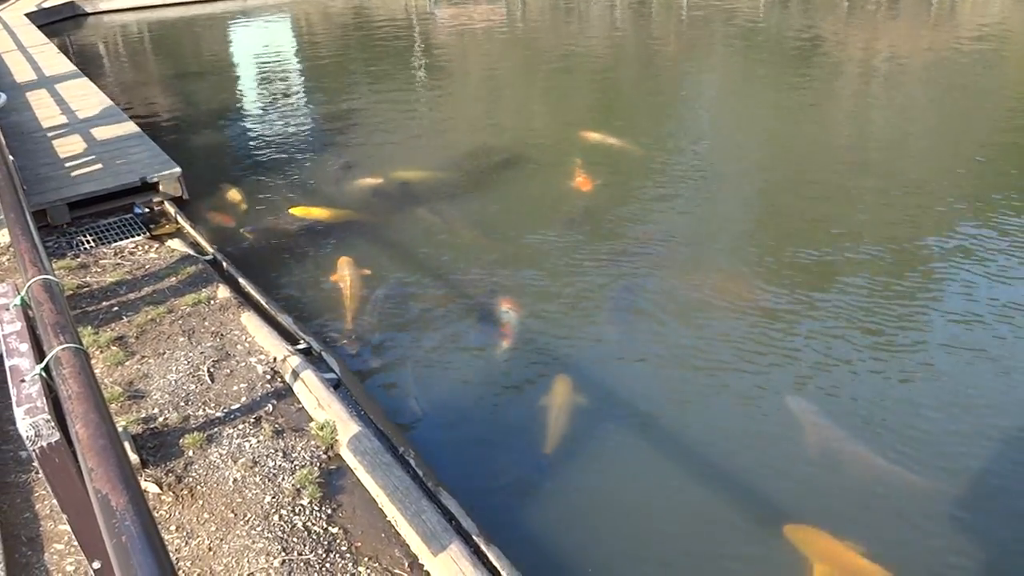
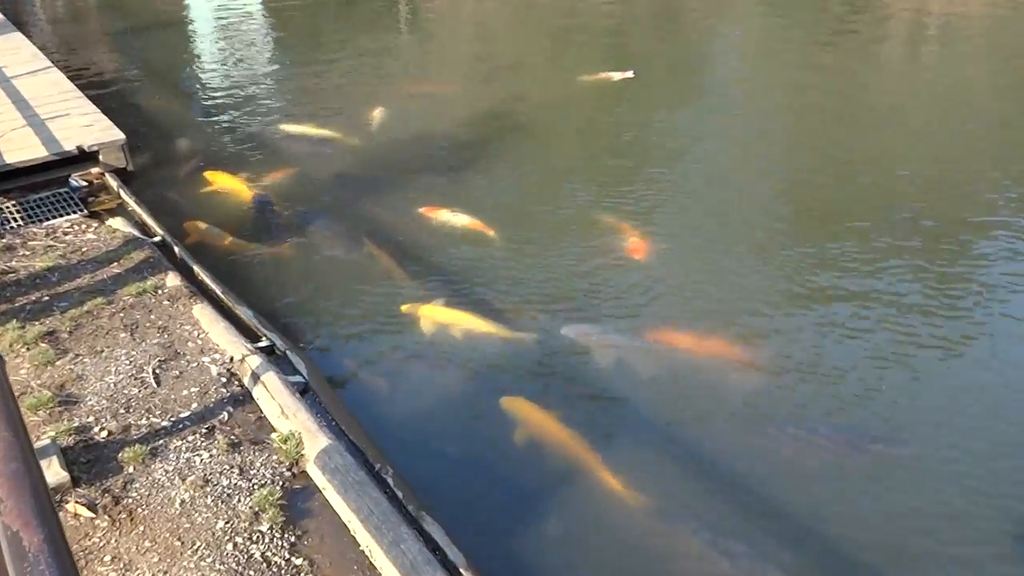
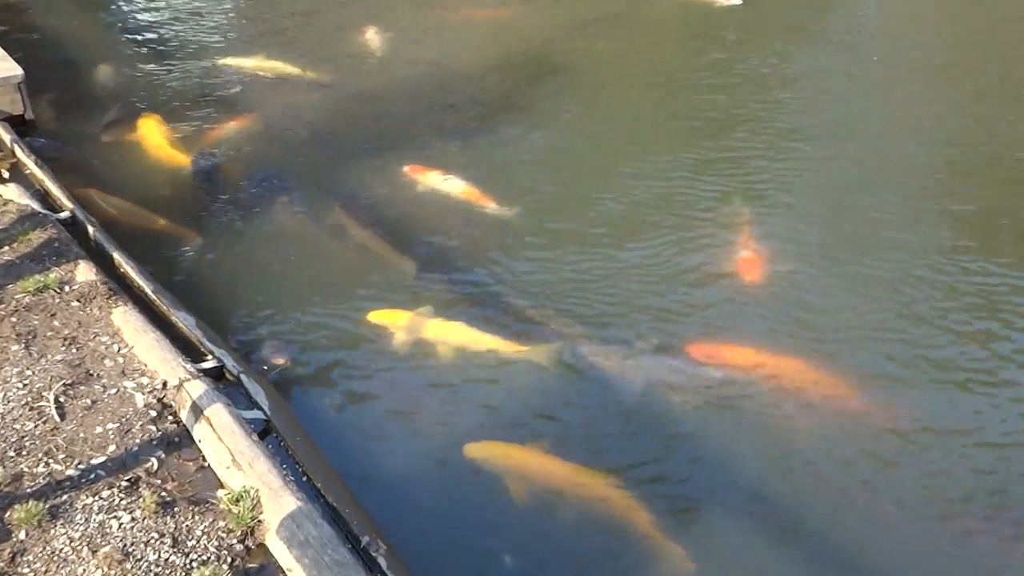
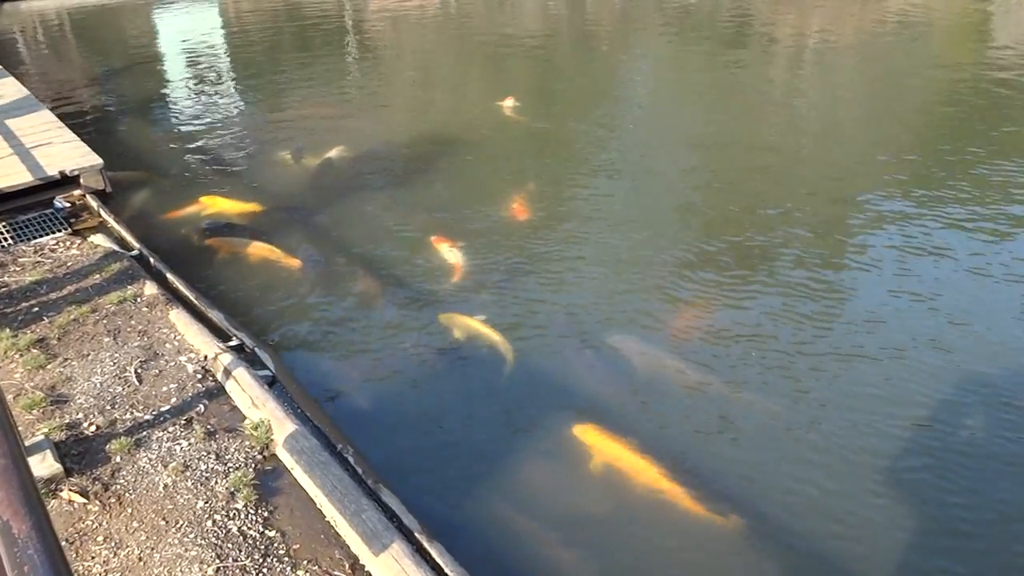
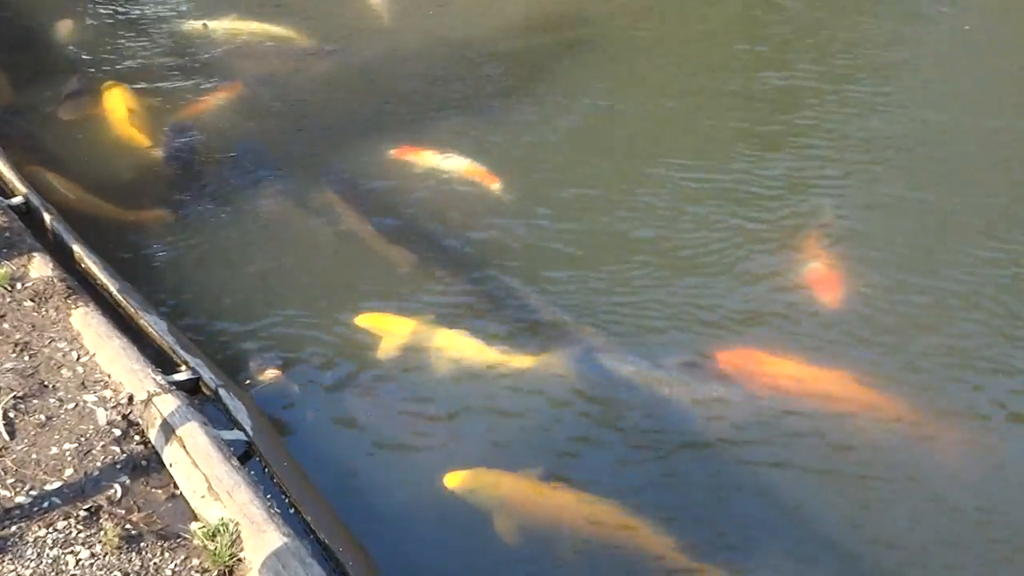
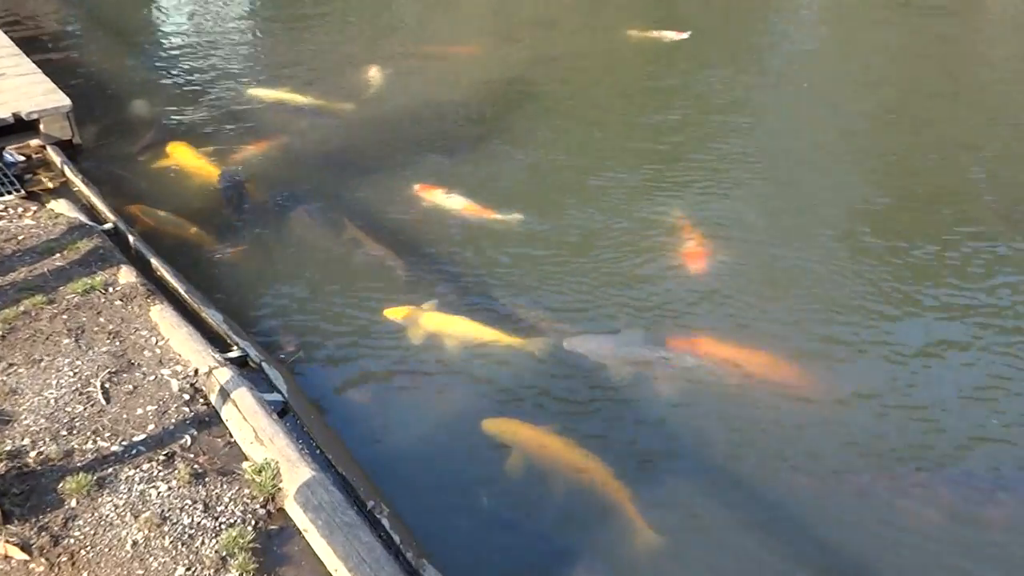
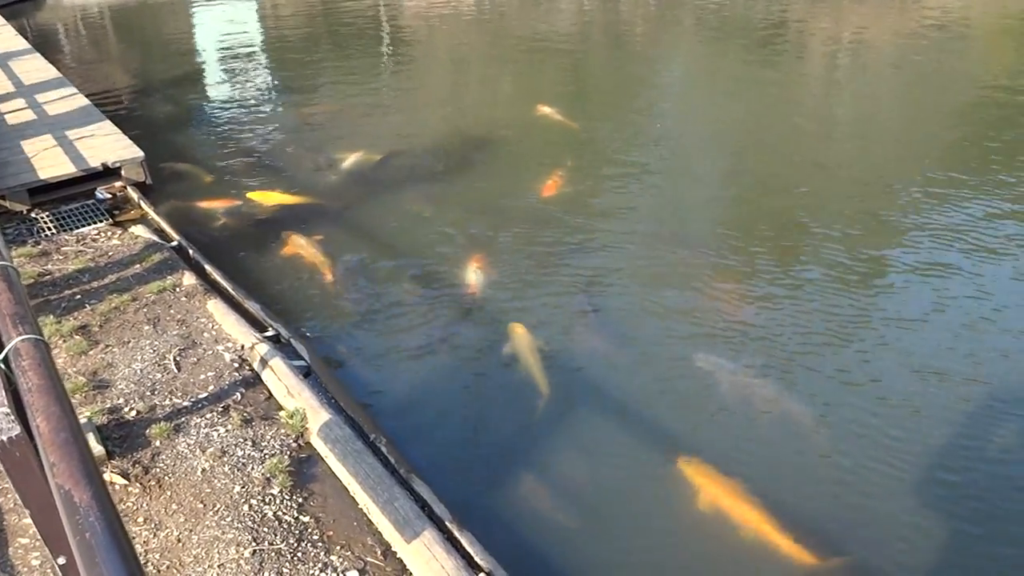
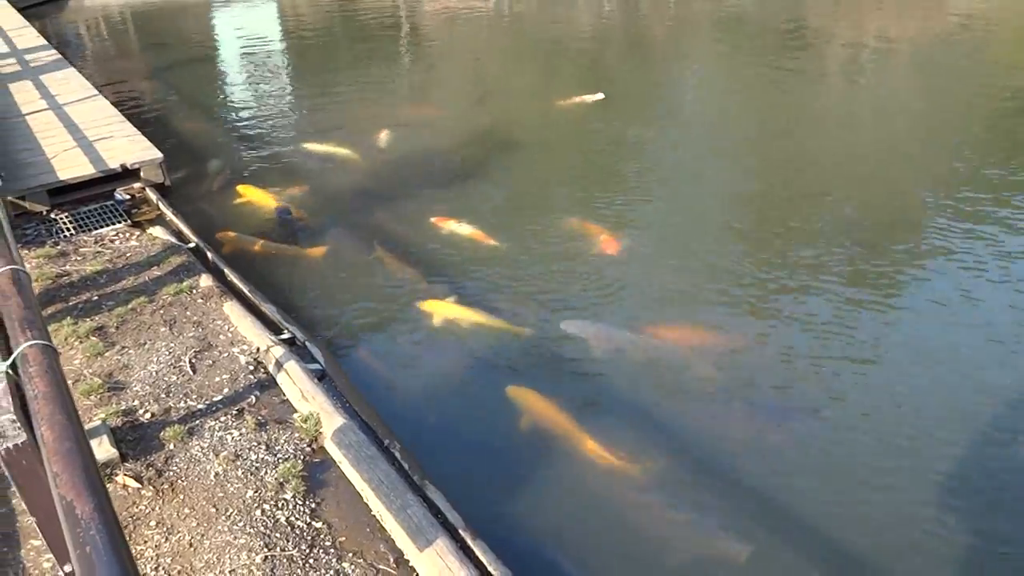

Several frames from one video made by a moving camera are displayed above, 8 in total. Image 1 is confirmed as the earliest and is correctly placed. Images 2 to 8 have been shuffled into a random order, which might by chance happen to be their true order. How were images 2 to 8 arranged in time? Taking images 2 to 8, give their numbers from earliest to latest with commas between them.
7, 4, 8, 2, 6, 3, 5
